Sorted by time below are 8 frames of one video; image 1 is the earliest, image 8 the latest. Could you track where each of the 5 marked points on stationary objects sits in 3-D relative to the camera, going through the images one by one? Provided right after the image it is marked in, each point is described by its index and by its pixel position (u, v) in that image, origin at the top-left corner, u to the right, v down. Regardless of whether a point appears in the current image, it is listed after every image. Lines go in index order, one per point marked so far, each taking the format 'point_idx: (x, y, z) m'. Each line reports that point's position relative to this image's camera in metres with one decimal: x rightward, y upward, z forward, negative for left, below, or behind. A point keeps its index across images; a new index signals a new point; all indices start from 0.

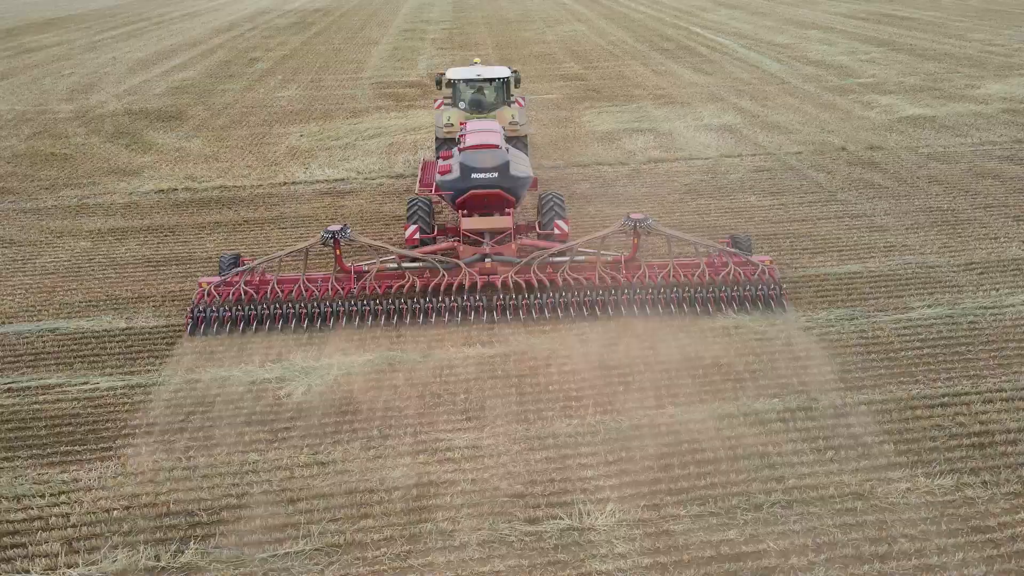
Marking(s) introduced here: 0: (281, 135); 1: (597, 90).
0: (-3.9, +2.5, +12.2) m
1: (+1.7, +4.1, +15.2) m
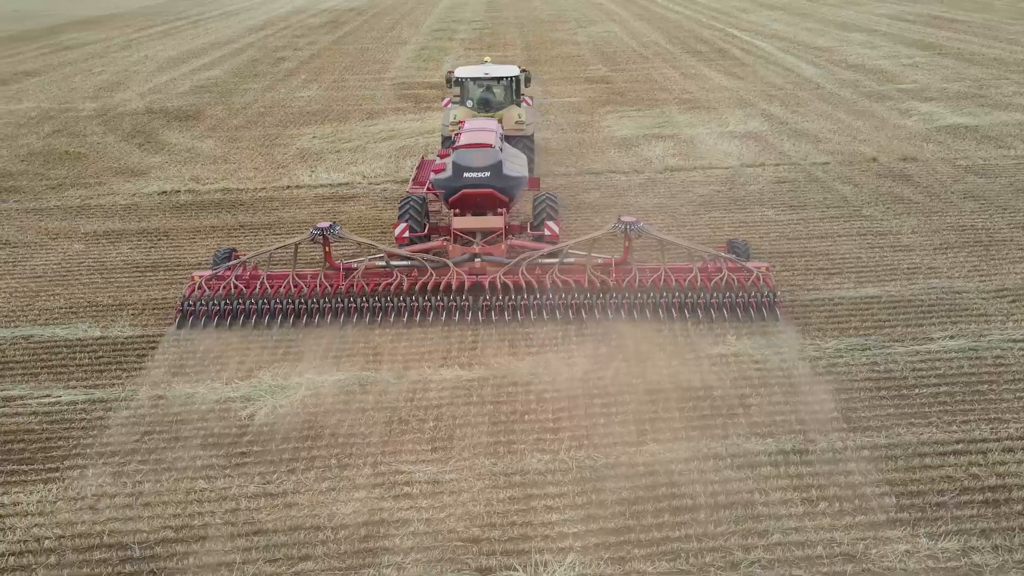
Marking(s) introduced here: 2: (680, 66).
0: (-3.6, +2.5, +12.0) m
1: (+2.2, +3.9, +14.8) m
2: (+4.1, +5.4, +17.8) m
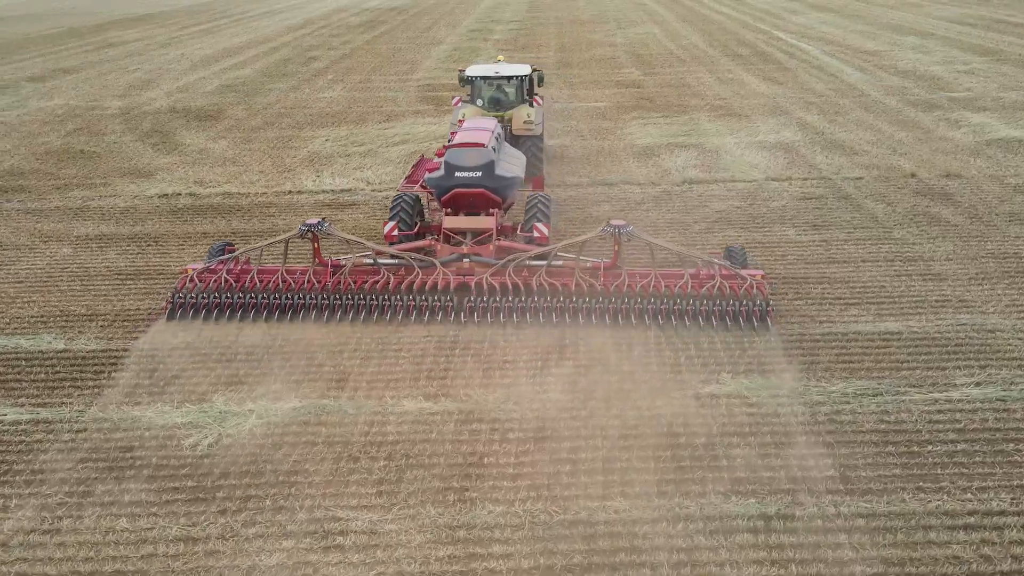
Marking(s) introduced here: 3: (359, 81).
0: (-3.3, +2.4, +11.8) m
1: (+2.6, +3.6, +14.2) m
2: (+4.8, +5.1, +17.1) m
3: (-3.4, +4.6, +16.4) m
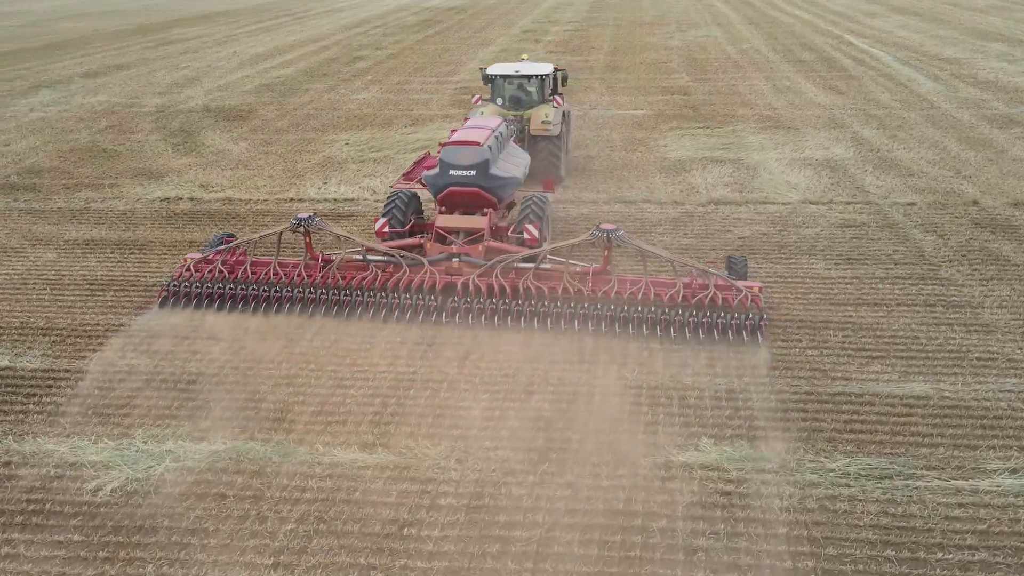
0: (-2.9, +2.3, +11.5) m
1: (+3.3, +3.3, +13.3) m
2: (+5.7, +4.6, +16.0) m
3: (-2.5, +4.5, +16.1) m
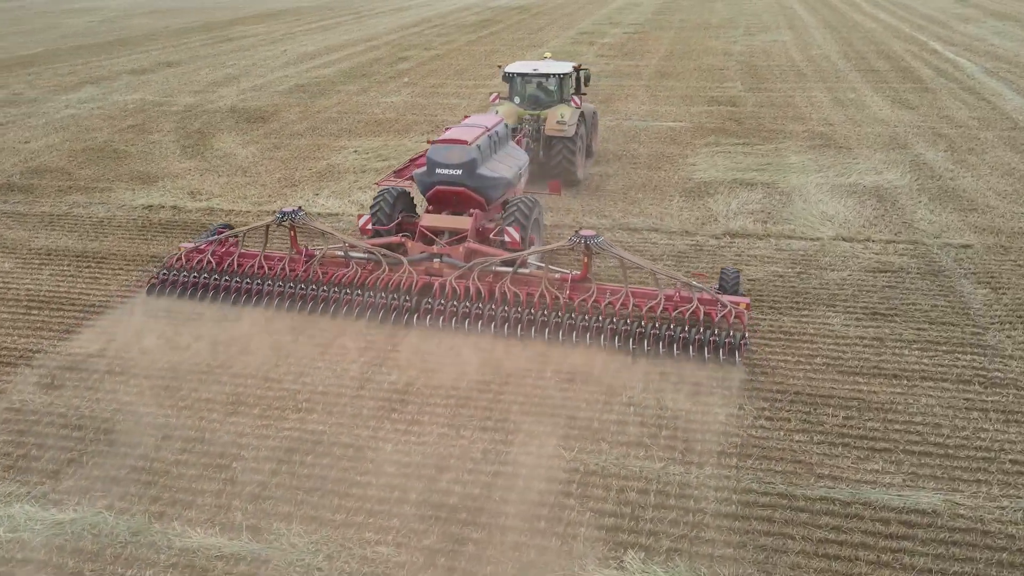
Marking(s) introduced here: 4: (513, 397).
0: (-2.6, +2.1, +11.0) m
1: (+3.7, +2.8, +12.1) m
2: (+6.5, +4.0, +14.6) m
3: (-1.7, +4.2, +15.5) m
4: (0.0, -0.7, +5.0) m
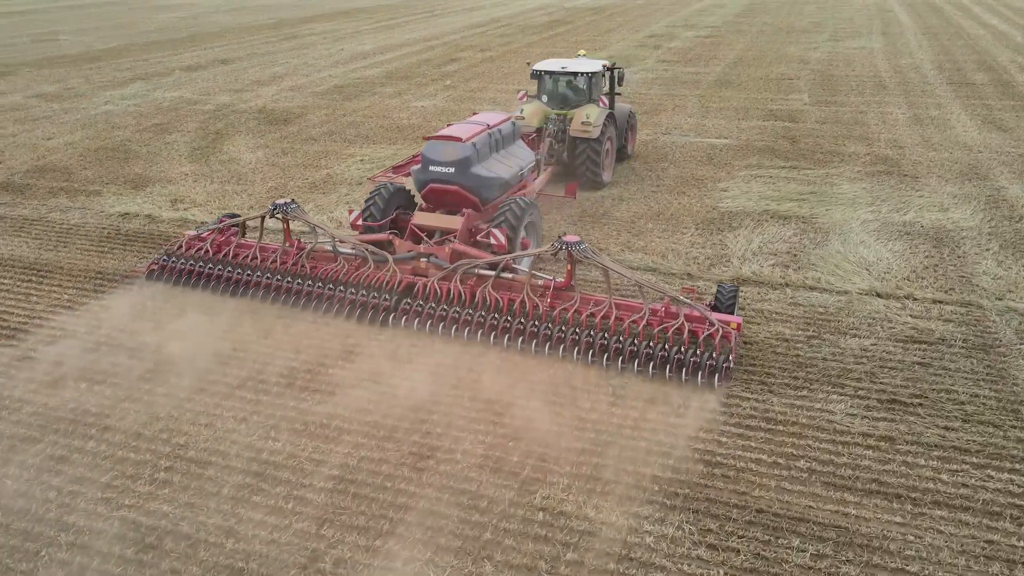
0: (-2.4, +1.8, +10.3) m
1: (+4.1, +2.2, +10.8) m
2: (+7.2, +3.2, +12.9) m
3: (-0.8, +3.9, +14.7) m
4: (-0.6, -1.1, +4.1) m
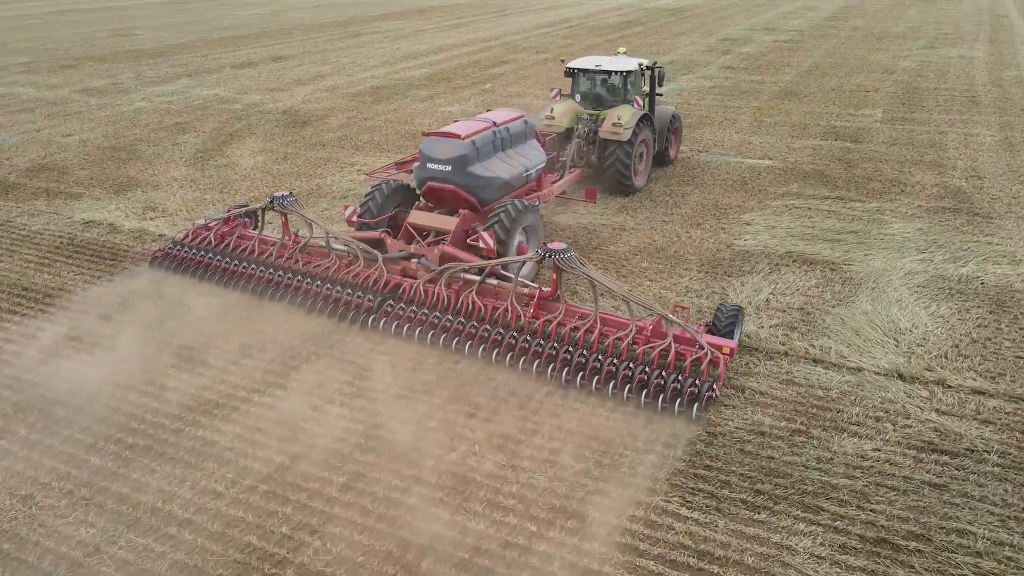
0: (-2.2, +1.6, +9.6) m
1: (+4.3, +1.6, +9.3) m
2: (+7.6, +2.5, +11.1) m
3: (-0.1, +3.6, +13.8) m
4: (-1.3, -1.4, +3.3) m
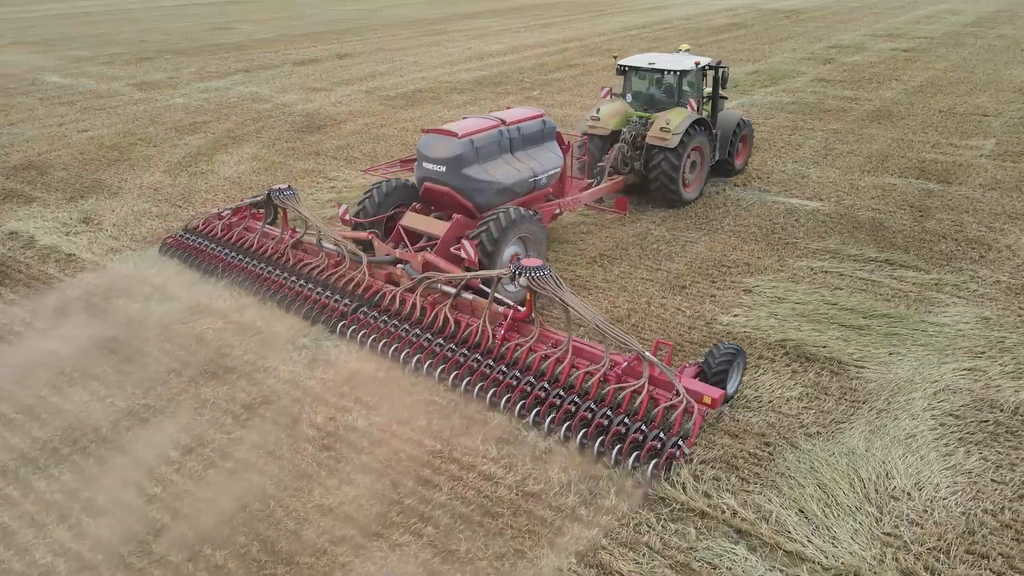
0: (-2.3, +1.3, +8.6) m
1: (+4.1, +0.8, +7.3) m
2: (+7.7, +1.4, +8.5) m
3: (+0.7, +3.1, +12.4) m
4: (-2.6, -1.8, +2.3) m
